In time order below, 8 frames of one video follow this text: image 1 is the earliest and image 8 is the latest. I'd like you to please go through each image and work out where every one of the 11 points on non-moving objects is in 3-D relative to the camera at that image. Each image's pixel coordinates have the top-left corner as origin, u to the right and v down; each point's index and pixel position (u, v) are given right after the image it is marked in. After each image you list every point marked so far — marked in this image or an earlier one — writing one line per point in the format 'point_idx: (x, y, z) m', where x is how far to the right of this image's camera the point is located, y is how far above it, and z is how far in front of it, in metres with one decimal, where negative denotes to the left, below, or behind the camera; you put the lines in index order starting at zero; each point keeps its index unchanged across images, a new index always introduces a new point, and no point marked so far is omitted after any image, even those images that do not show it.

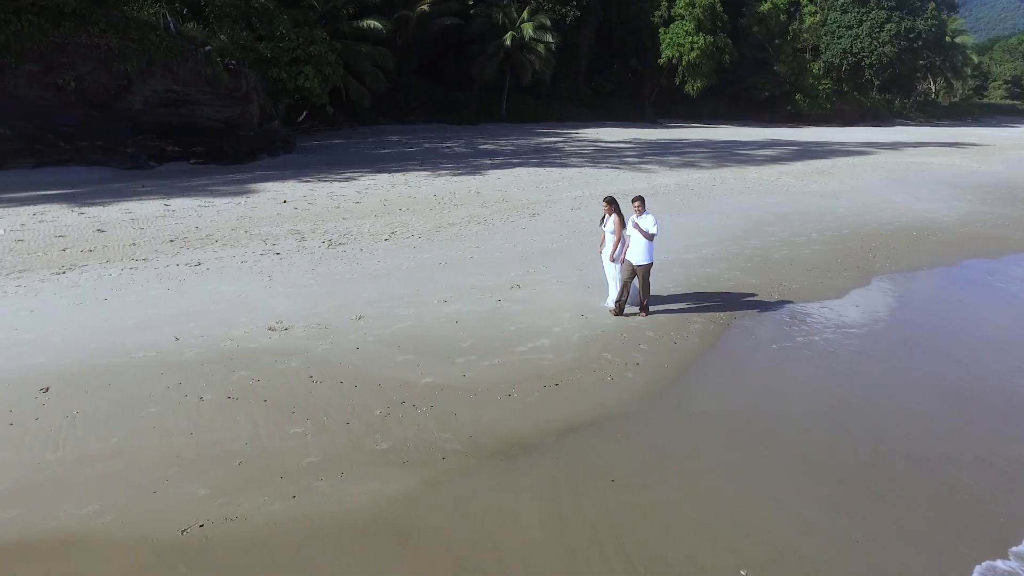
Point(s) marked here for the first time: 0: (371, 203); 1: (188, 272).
0: (-2.5, +1.5, +14.2) m
1: (-3.9, +0.2, +9.6) m
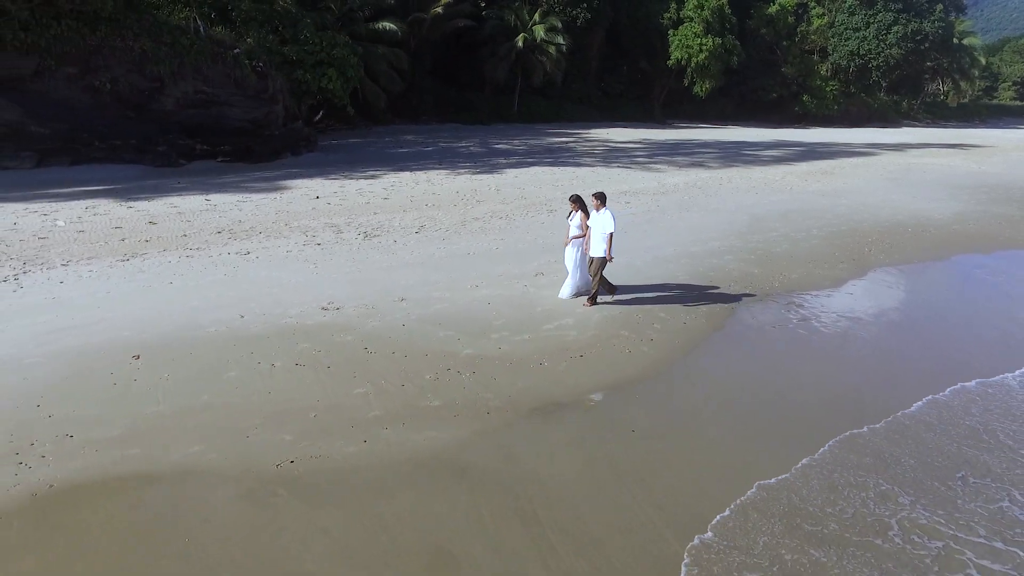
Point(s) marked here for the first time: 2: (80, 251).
0: (-2.2, +1.7, +15.1) m
1: (-3.6, +0.4, +10.5) m
2: (-5.9, +0.6, +10.7) m
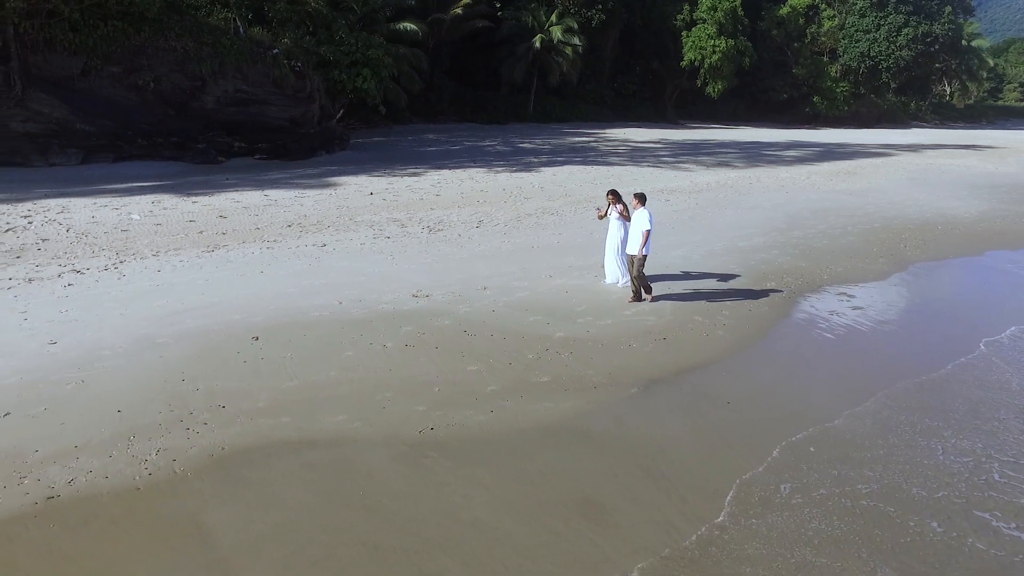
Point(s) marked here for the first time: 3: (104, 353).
0: (-1.2, +1.9, +15.7) m
1: (-2.7, +0.5, +11.1) m
2: (-5.0, +0.7, +11.3) m
3: (-3.7, -0.6, +7.1) m
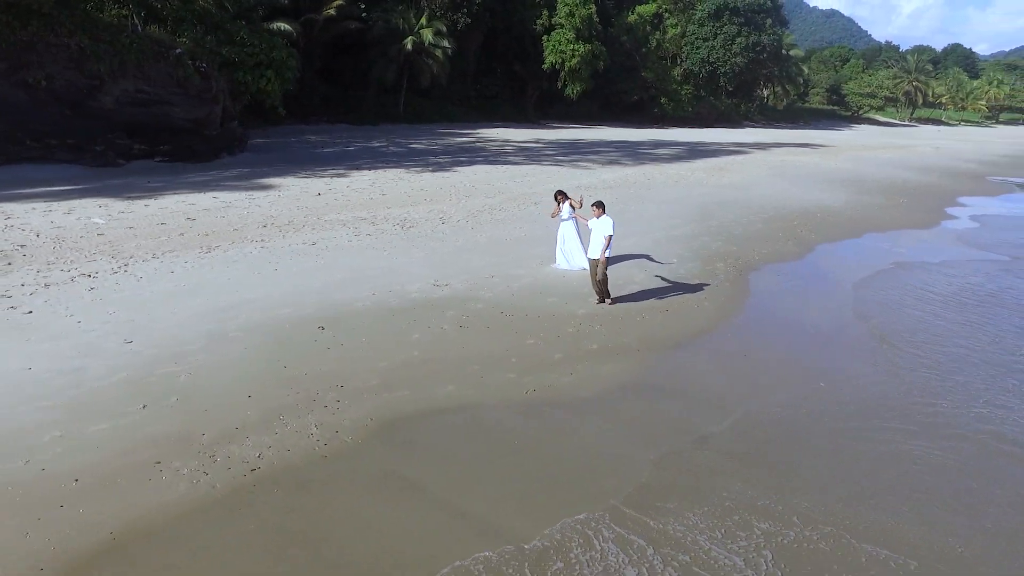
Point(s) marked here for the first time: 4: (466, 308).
0: (-2.5, +2.0, +16.4) m
1: (-2.9, +0.6, +11.6) m
2: (-5.2, +0.7, +11.4) m
3: (-3.1, -0.6, +7.5) m
4: (-0.5, -0.3, +9.1) m
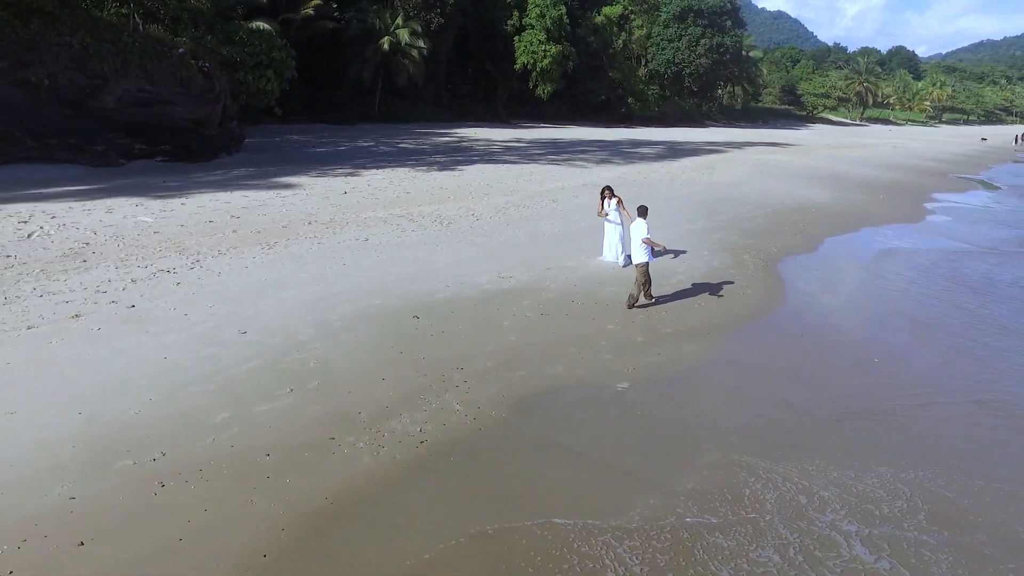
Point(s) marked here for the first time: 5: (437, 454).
0: (-2.1, +2.0, +16.9) m
1: (-2.2, +0.7, +12.1) m
2: (-4.5, +0.7, +11.7) m
3: (-2.2, -0.5, +8.0) m
4: (+0.3, -0.2, +9.7) m
5: (-0.6, -1.2, +5.8) m
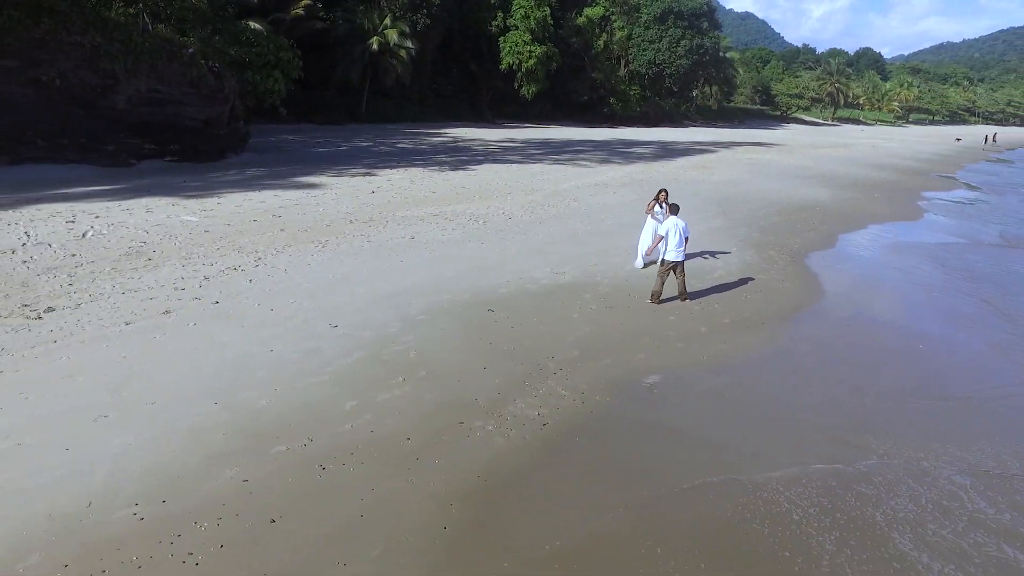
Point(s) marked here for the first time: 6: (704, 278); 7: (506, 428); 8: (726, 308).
0: (-1.6, +2.1, +17.2) m
1: (-1.5, +0.7, +12.3) m
2: (-3.8, +0.8, +11.9) m
3: (-1.3, -0.4, +8.3) m
4: (+1.1, -0.1, +10.1) m
5: (+0.4, -1.2, +6.1) m
6: (+3.0, +0.2, +12.2) m
7: (-0.1, -1.1, +6.2) m
8: (+2.8, -0.2, +10.3) m
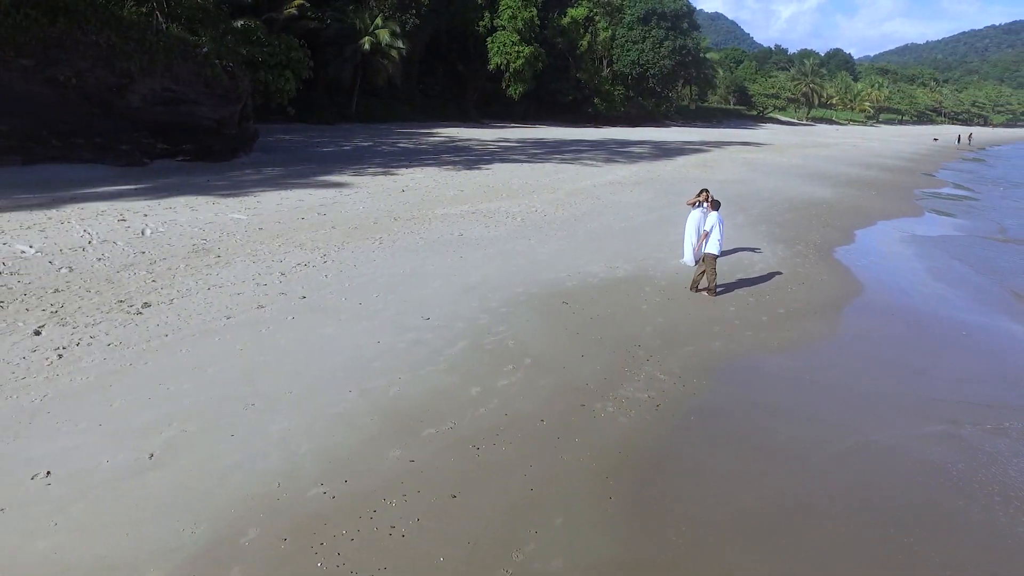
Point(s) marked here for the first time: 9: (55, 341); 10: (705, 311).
0: (-1.0, +2.2, +17.5) m
1: (-0.7, +0.8, +12.6) m
2: (-3.0, +0.8, +12.1) m
3: (-0.4, -0.3, +8.6) m
4: (+2.0, 0.0, +10.4) m
5: (+1.4, -1.1, +6.5) m
6: (+3.8, +0.3, +12.6) m
7: (+1.0, -1.0, +6.5) m
8: (+3.7, -0.1, +10.7) m
9: (-4.2, -0.5, +7.2) m
10: (+2.5, -0.2, +9.8) m
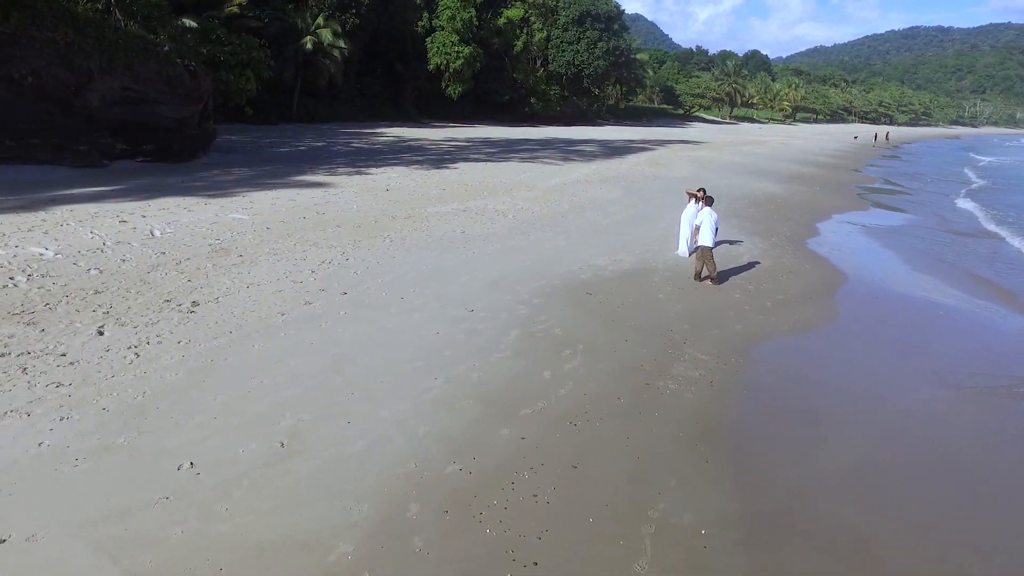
0: (-1.4, +2.2, +17.8) m
1: (-0.7, +0.9, +13.0) m
2: (-2.9, +0.8, +12.3) m
3: (+0.1, -0.3, +9.0) m
4: (+2.2, +0.1, +11.1) m
5: (+2.0, -0.9, +7.1) m
6: (+3.8, +0.5, +13.4) m
7: (+1.6, -0.9, +7.1) m
8: (+3.9, 0.0, +11.5) m
9: (-3.7, -0.5, +7.3) m
10: (+2.8, -0.1, +10.5) m
